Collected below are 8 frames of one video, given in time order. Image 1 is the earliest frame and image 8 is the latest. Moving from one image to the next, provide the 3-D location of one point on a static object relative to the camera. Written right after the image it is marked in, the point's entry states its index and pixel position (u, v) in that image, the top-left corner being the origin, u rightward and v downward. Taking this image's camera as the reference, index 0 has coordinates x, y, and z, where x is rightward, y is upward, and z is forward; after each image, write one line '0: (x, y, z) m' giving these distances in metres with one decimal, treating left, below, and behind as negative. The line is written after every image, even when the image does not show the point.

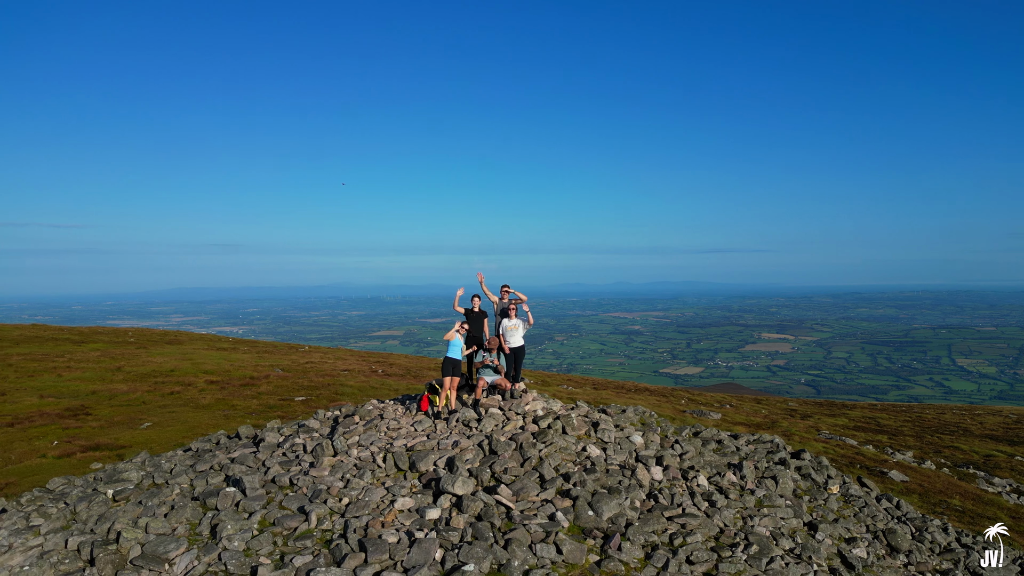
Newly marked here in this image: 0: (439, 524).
0: (-1.6, -5.2, +9.8) m
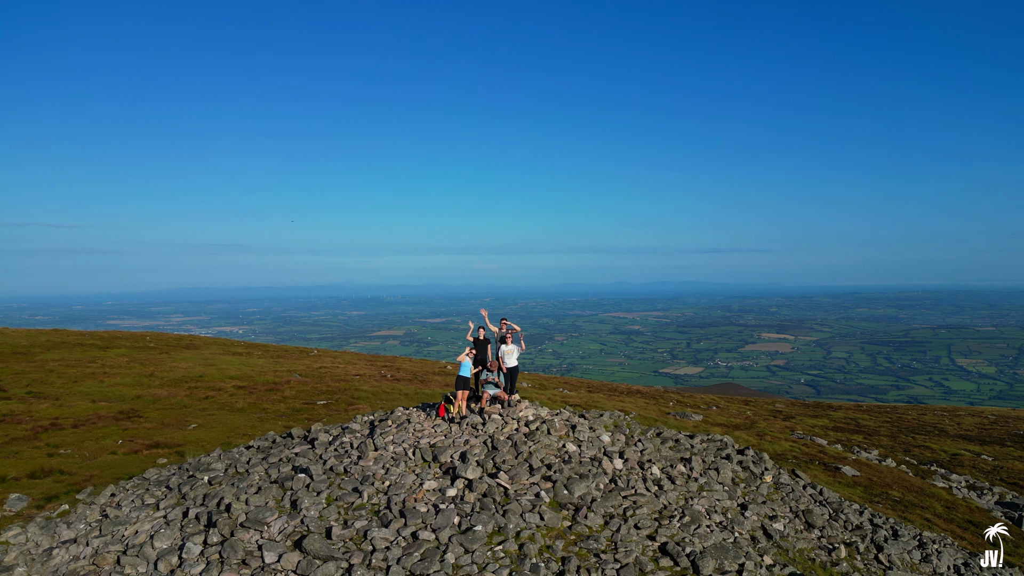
0: (-1.6, -5.9, +12.1) m
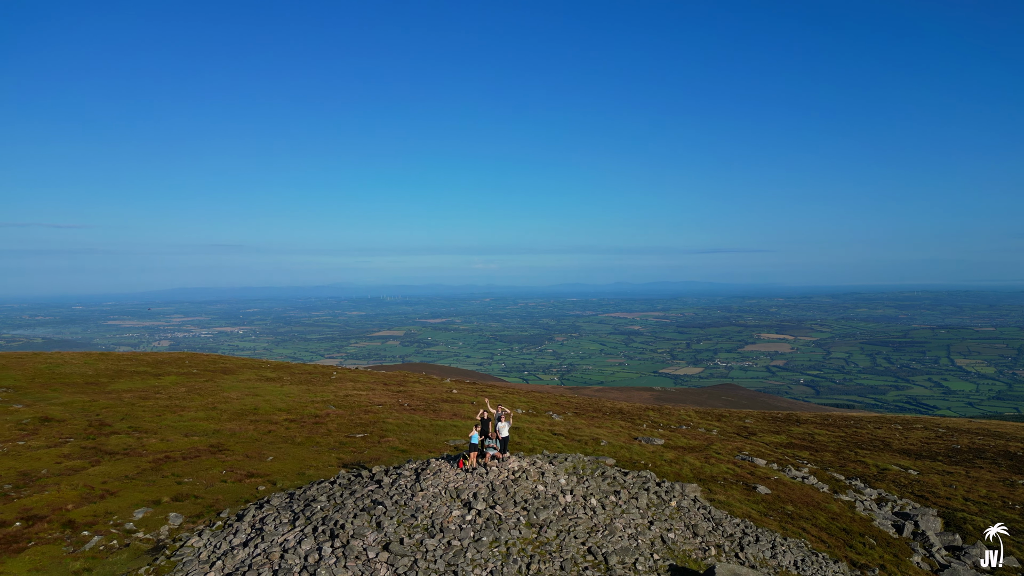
0: (-1.9, -9.1, +18.0) m
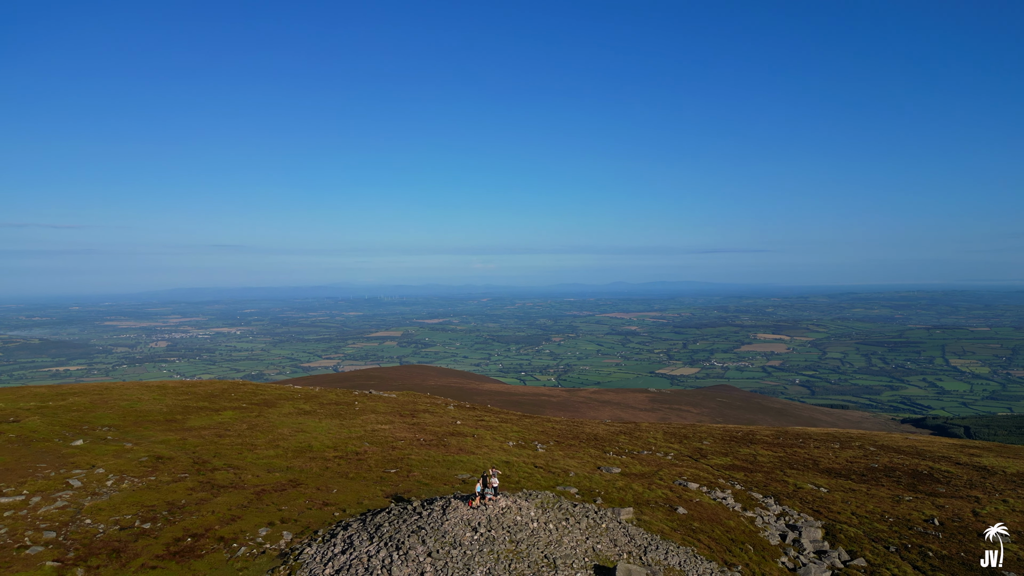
0: (-2.5, -14.8, +28.0) m
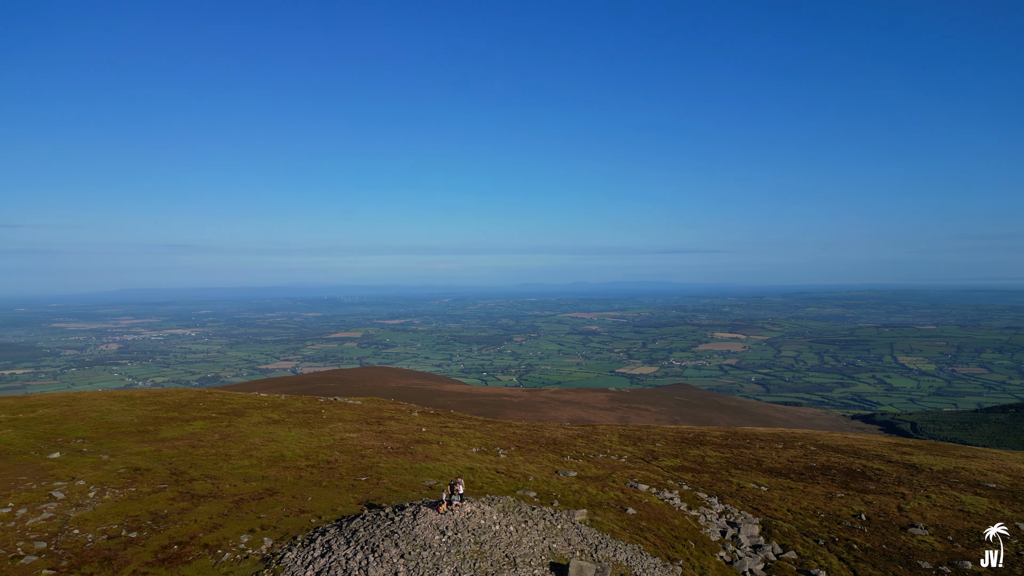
0: (-4.7, -16.2, +30.8) m
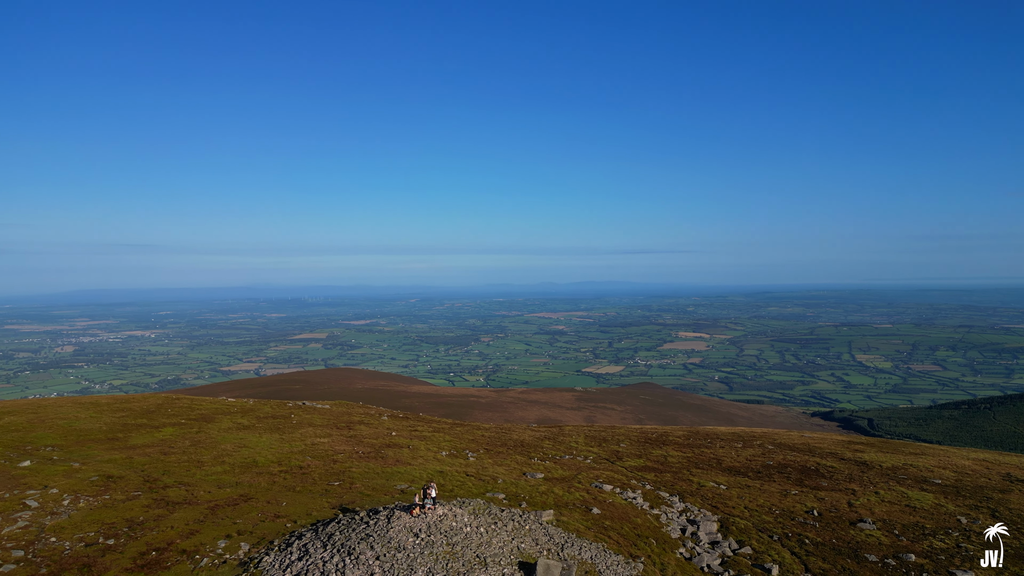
0: (-6.2, -16.6, +32.0) m
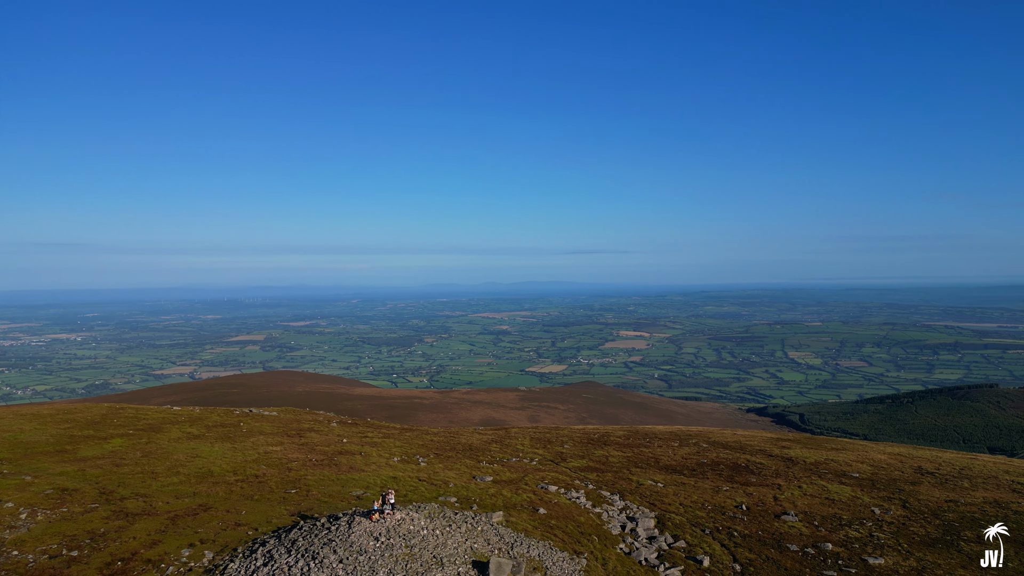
0: (-9.6, -18.1, +34.6) m
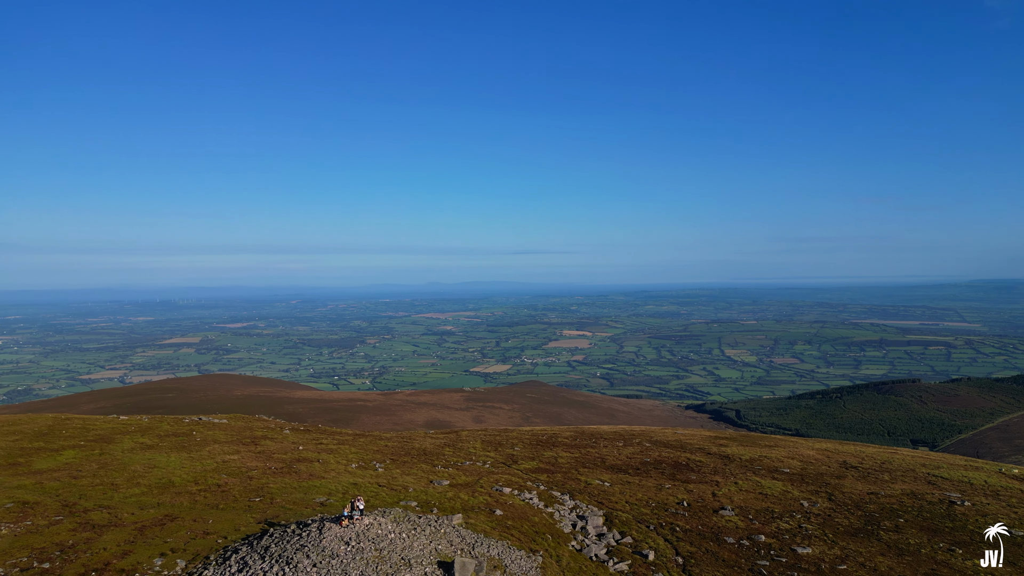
0: (-12.3, -19.5, +36.8) m
